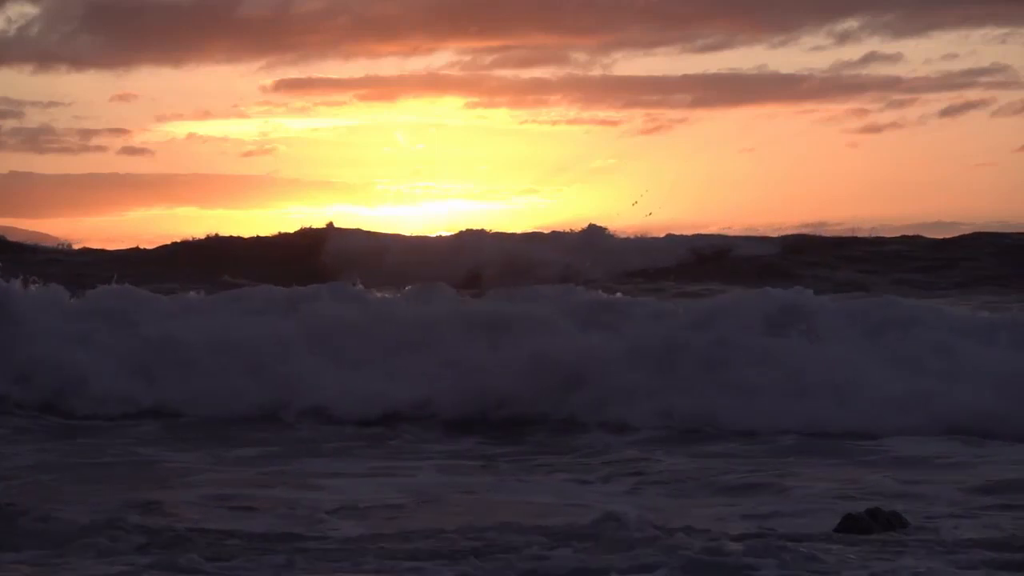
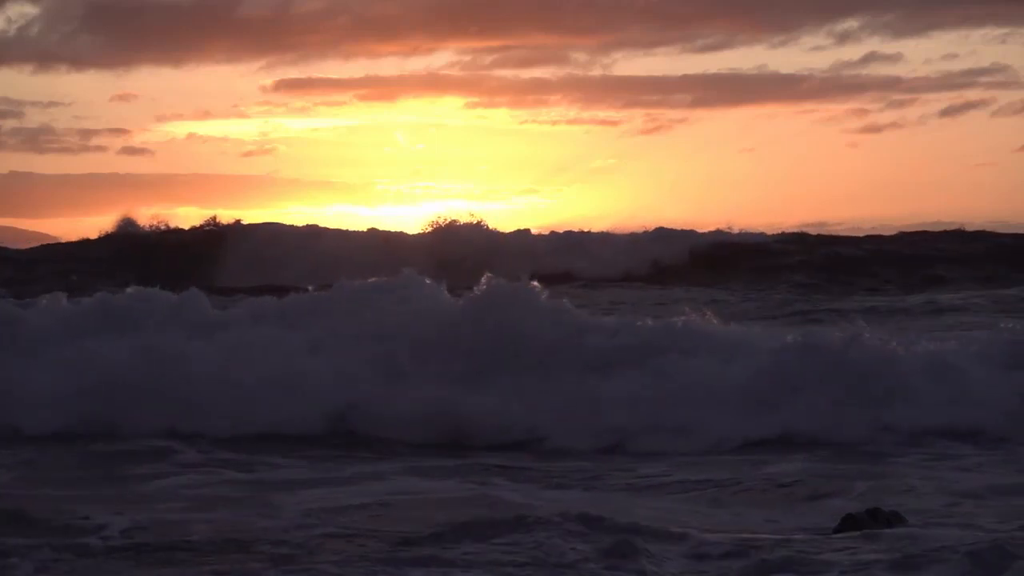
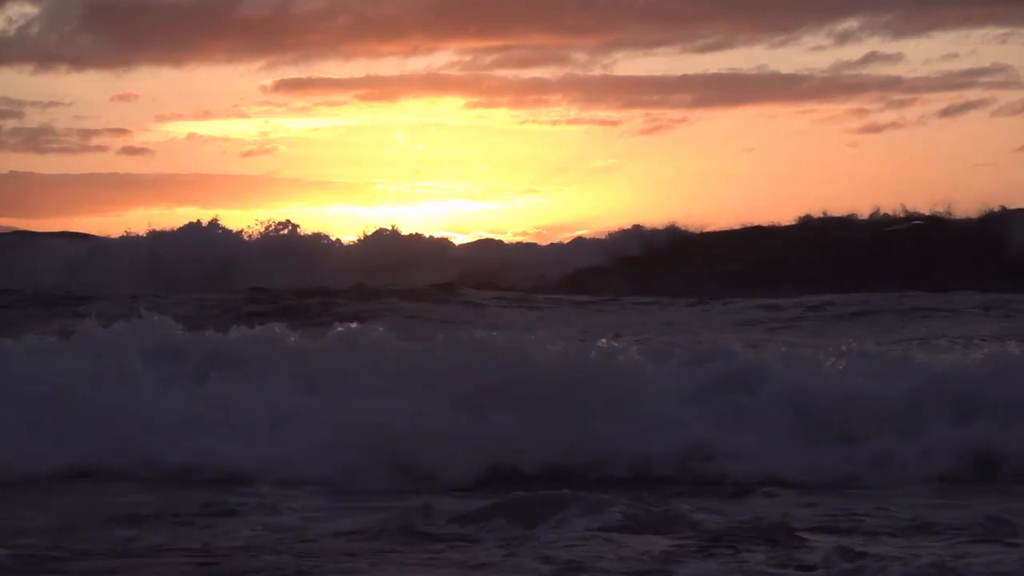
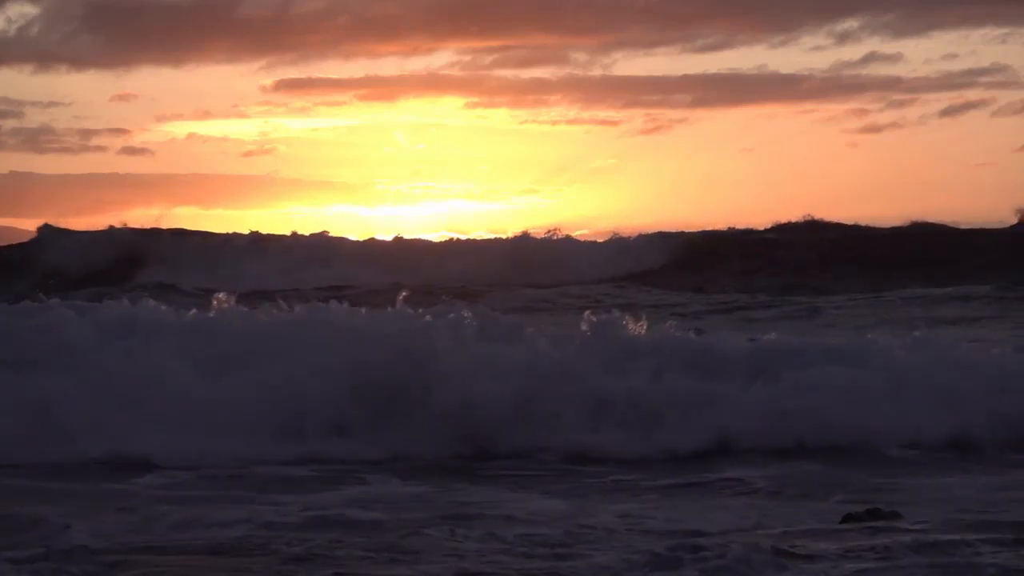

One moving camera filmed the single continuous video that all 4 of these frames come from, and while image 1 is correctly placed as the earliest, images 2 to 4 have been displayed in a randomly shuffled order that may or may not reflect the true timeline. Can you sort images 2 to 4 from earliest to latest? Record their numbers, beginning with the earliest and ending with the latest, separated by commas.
2, 4, 3
